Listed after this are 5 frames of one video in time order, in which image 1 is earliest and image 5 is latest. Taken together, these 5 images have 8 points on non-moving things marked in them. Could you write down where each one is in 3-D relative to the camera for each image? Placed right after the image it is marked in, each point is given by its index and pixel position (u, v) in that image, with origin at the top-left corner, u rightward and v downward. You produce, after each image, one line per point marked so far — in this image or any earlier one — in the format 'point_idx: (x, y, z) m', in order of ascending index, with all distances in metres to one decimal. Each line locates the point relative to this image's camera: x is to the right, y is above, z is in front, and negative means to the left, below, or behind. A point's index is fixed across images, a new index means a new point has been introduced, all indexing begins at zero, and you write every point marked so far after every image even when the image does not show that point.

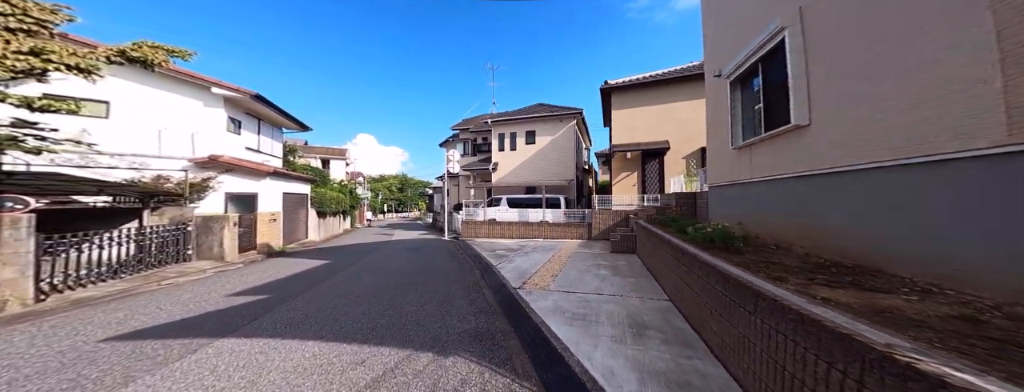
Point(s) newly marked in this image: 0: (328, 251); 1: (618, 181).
0: (-7.3, -2.2, +10.6) m
1: (+4.4, +0.6, +10.8) m
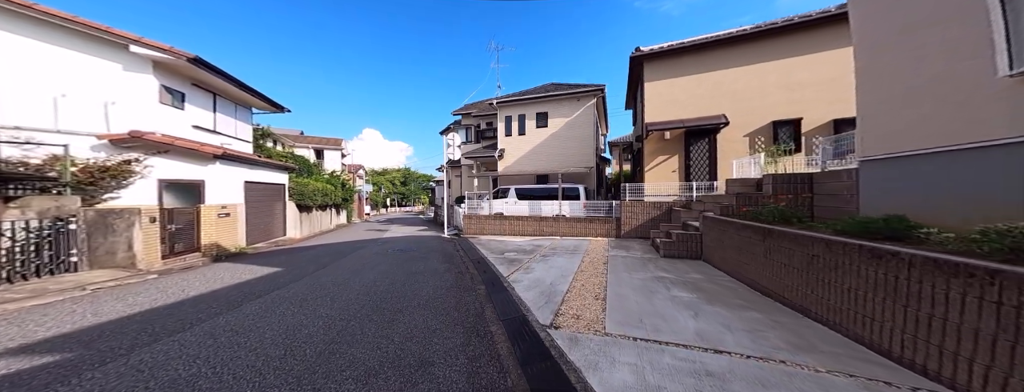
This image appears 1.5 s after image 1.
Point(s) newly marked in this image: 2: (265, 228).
0: (-6.9, -1.9, +8.8) m
1: (+4.8, +1.0, +8.8) m
2: (-9.9, -1.3, +10.6) m
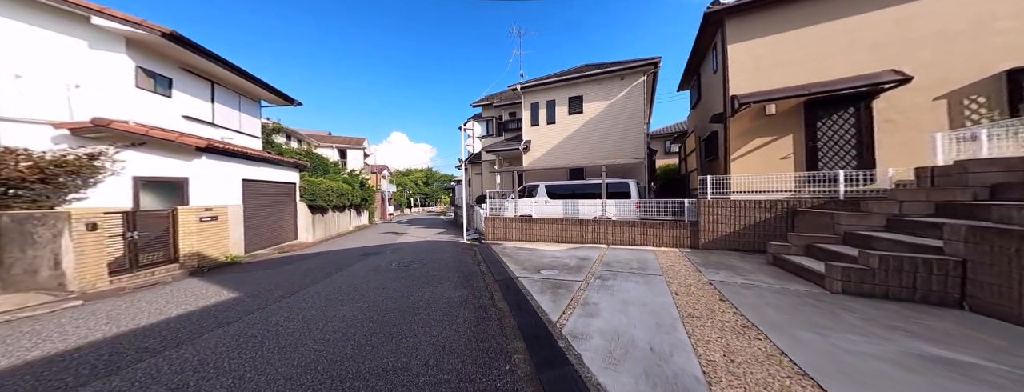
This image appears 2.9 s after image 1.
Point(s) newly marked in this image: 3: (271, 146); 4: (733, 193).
0: (-5.9, -1.9, +7.5) m
1: (+5.7, +1.1, +6.4) m
2: (-8.7, -1.3, +9.6) m
3: (-10.5, +2.1, +11.6) m
4: (+4.9, +0.1, +6.1) m
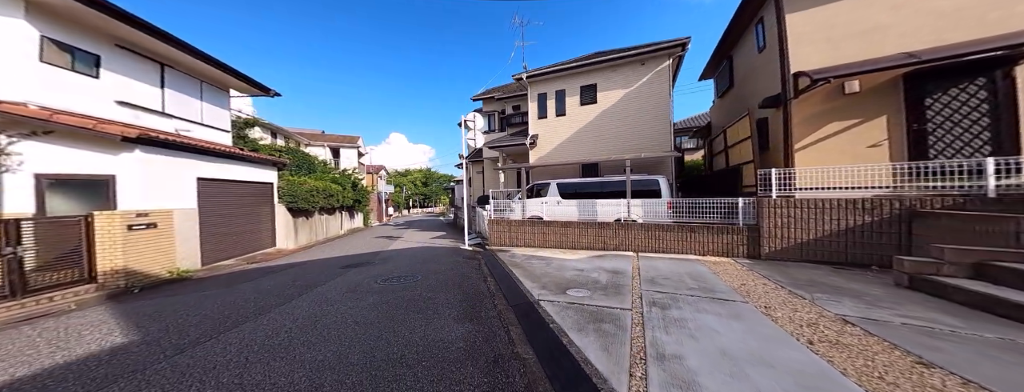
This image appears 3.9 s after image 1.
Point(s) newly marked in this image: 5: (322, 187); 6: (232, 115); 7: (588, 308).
0: (-5.6, -1.9, +6.2) m
1: (+6.0, +1.1, +5.2) m
2: (-8.4, -1.3, +8.3) m
3: (-10.3, +2.0, +10.2) m
4: (+5.2, +0.1, +4.8) m
5: (-9.3, +0.4, +13.3) m
6: (-10.8, +3.2, +10.4) m
7: (+1.0, -1.5, +3.7) m
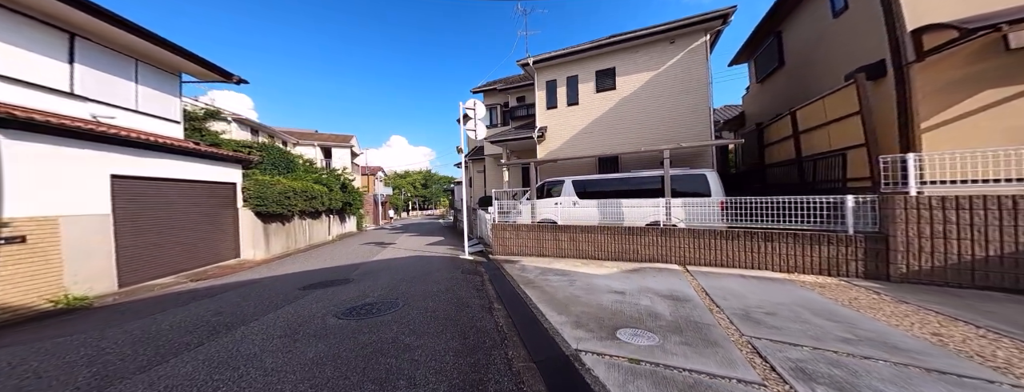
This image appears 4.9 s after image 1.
0: (-5.4, -1.8, +4.6) m
1: (+6.2, +1.2, +3.7) m
2: (-8.2, -1.3, +6.7) m
3: (-10.0, +2.0, +8.7) m
4: (+5.5, +0.2, +3.3) m
5: (-9.1, +0.4, +11.7) m
6: (-10.5, +3.1, +8.9) m
7: (+1.3, -1.4, +2.1) m
